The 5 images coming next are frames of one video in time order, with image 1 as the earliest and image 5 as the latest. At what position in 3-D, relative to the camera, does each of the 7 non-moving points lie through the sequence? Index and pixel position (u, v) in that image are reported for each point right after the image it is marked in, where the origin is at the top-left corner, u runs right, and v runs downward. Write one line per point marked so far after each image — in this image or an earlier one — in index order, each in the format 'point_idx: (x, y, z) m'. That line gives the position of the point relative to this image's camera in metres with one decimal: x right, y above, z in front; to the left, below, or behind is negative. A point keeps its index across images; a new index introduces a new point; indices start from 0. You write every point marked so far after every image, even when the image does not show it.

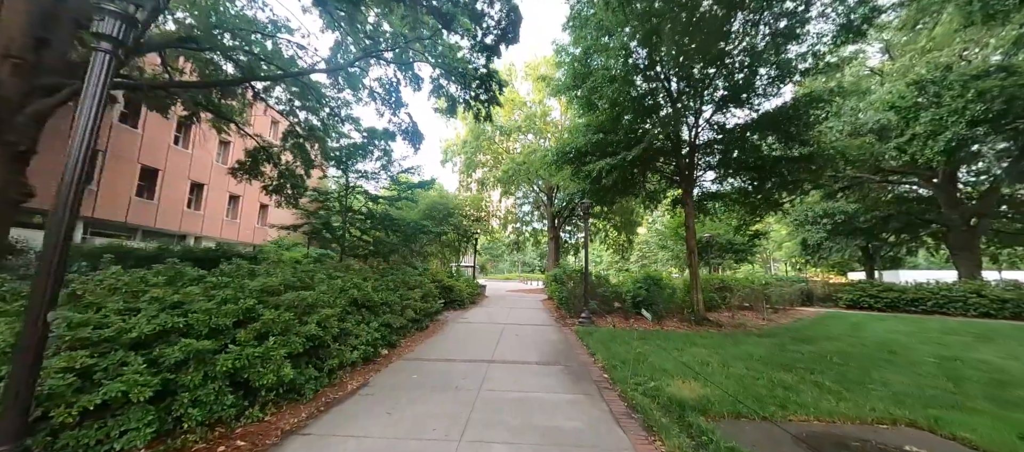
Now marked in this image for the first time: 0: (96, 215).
0: (-15.5, +0.4, +12.0) m
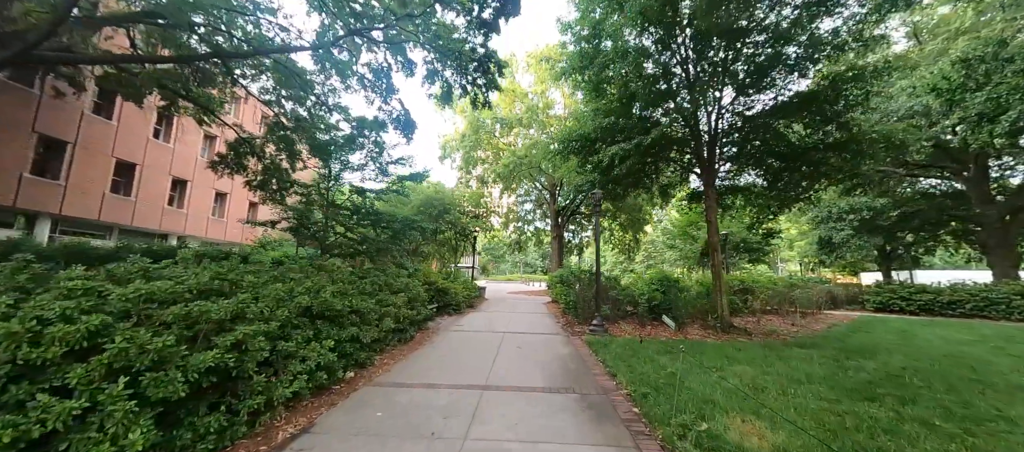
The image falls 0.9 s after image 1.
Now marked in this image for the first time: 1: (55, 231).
0: (-15.5, +0.5, +11.1) m
1: (-16.1, -0.2, +11.4) m
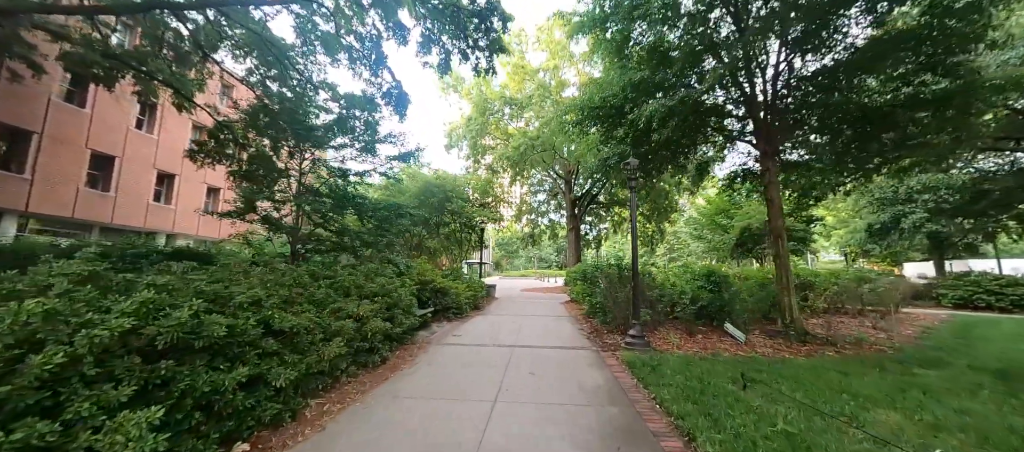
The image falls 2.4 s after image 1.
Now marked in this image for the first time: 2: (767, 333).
0: (-15.2, +0.6, +10.2) m
1: (-15.8, -0.1, +10.5) m
2: (+5.1, -2.1, +6.4) m
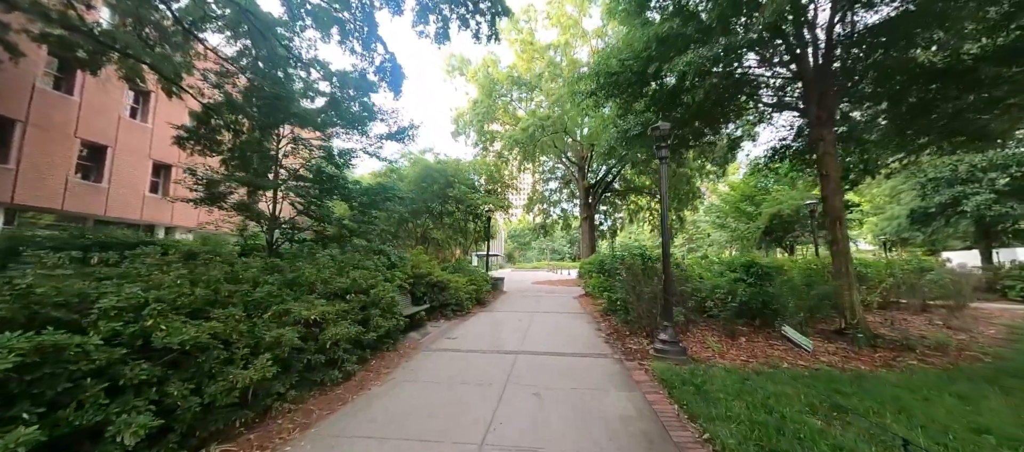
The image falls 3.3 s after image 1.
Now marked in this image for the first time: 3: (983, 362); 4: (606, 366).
0: (-14.9, +0.8, +9.8) m
1: (-15.5, +0.1, +10.1) m
2: (+5.1, -1.8, +5.3) m
3: (+6.3, -1.8, +4.3) m
4: (+1.1, -1.6, +3.8) m
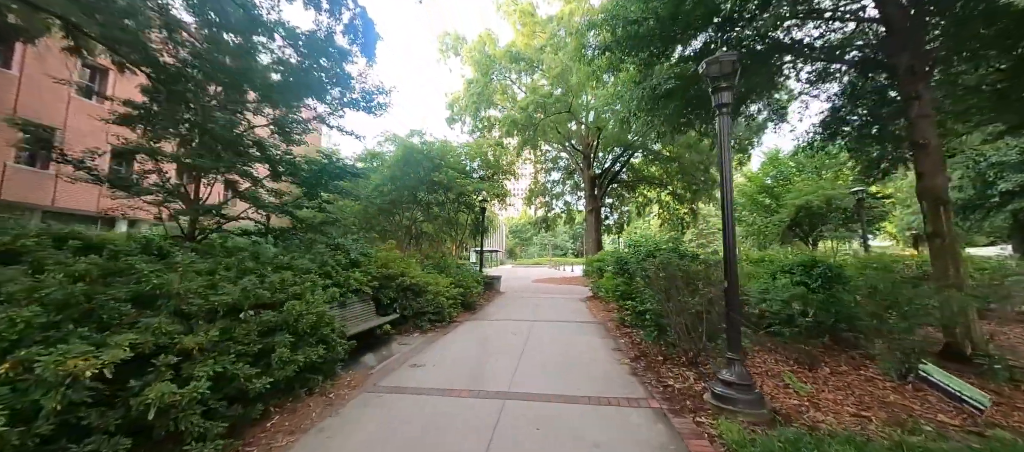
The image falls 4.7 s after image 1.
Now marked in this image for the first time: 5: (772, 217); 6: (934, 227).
0: (-15.0, +1.0, +8.5) m
1: (-15.6, +0.3, +8.9) m
2: (+5.0, -1.6, +3.9) m
3: (+6.2, -1.7, +2.9) m
4: (+1.0, -1.5, +2.5) m
5: (+12.9, +0.5, +15.9) m
6: (+5.5, 0.0, +4.2) m
